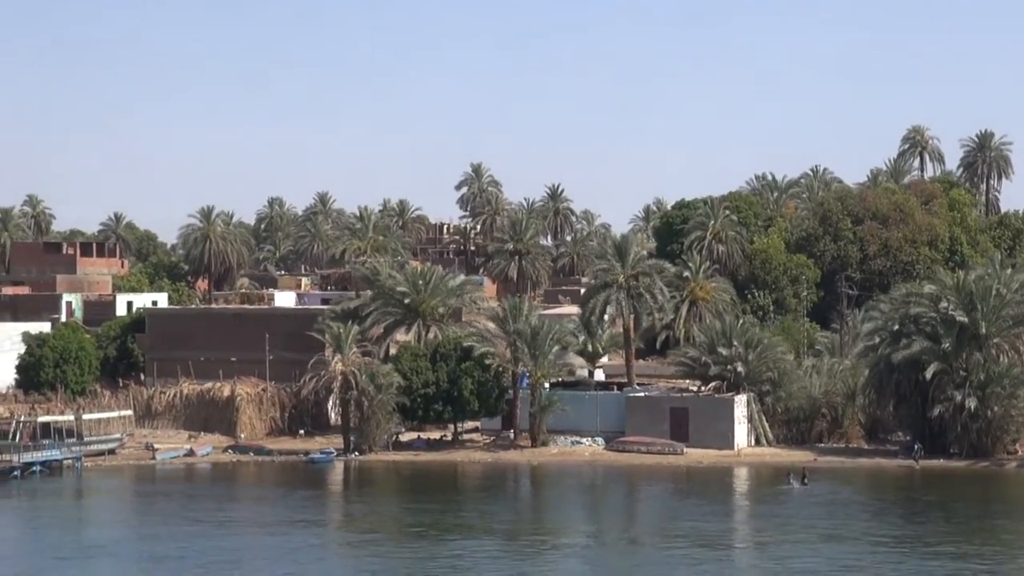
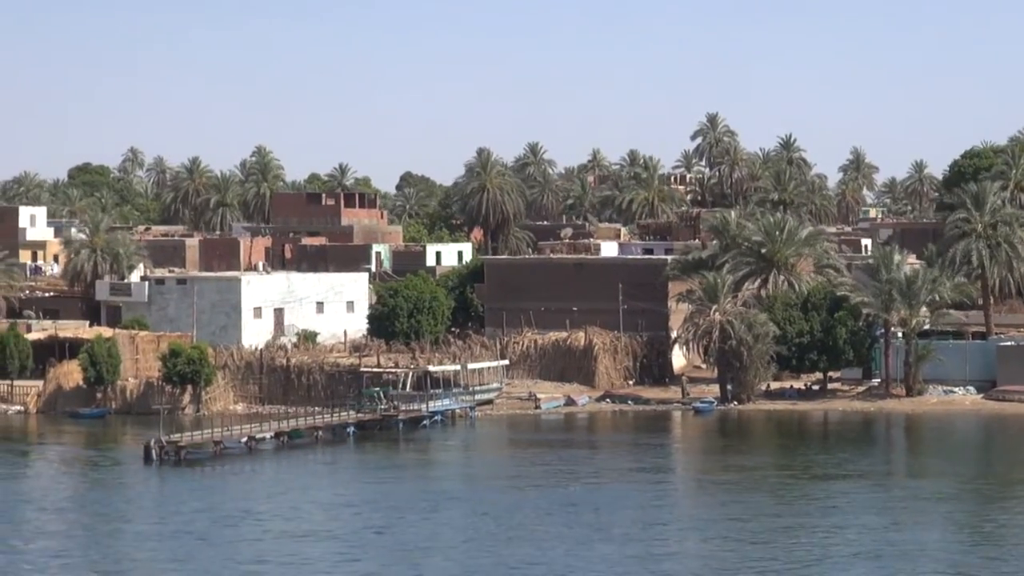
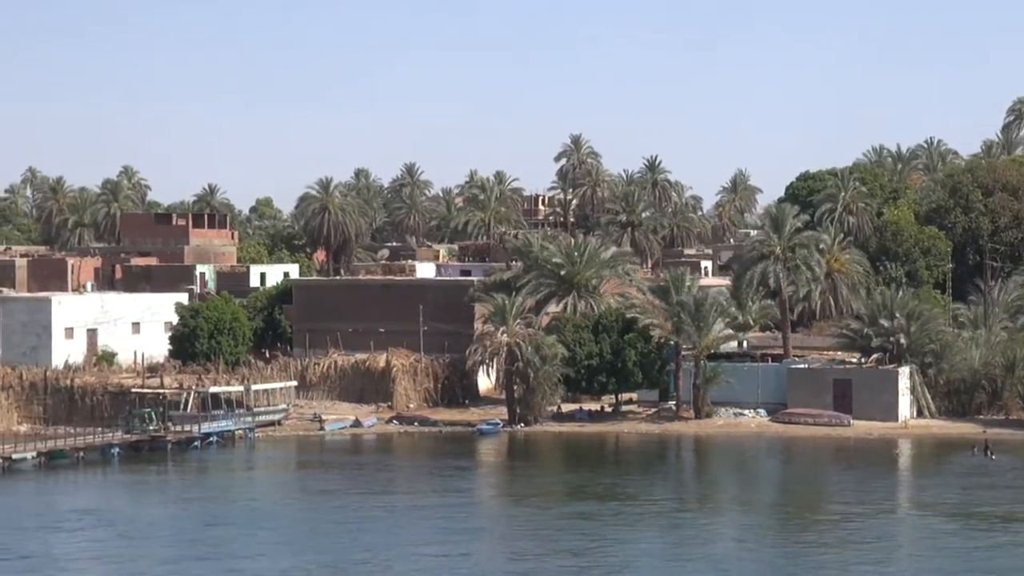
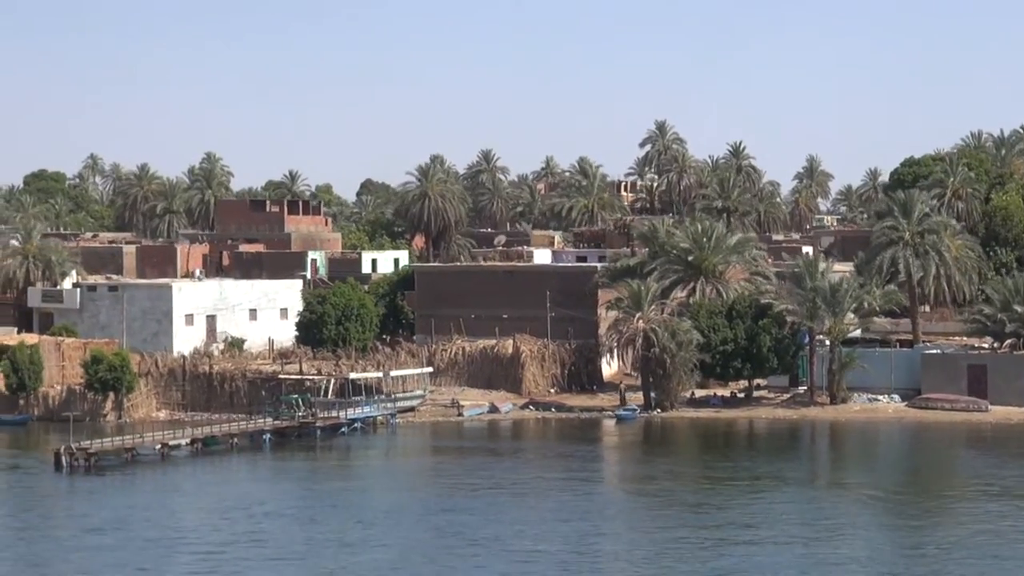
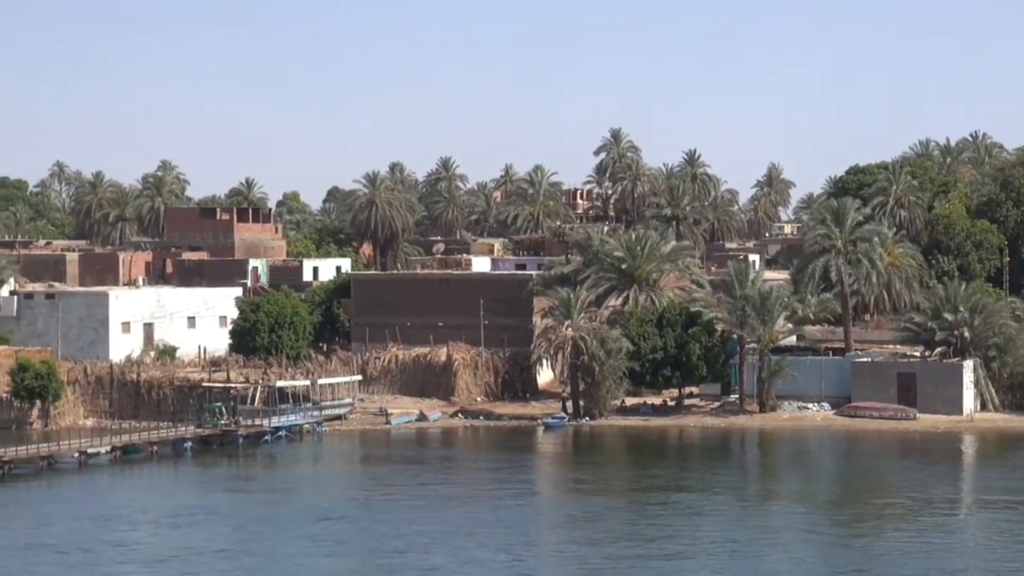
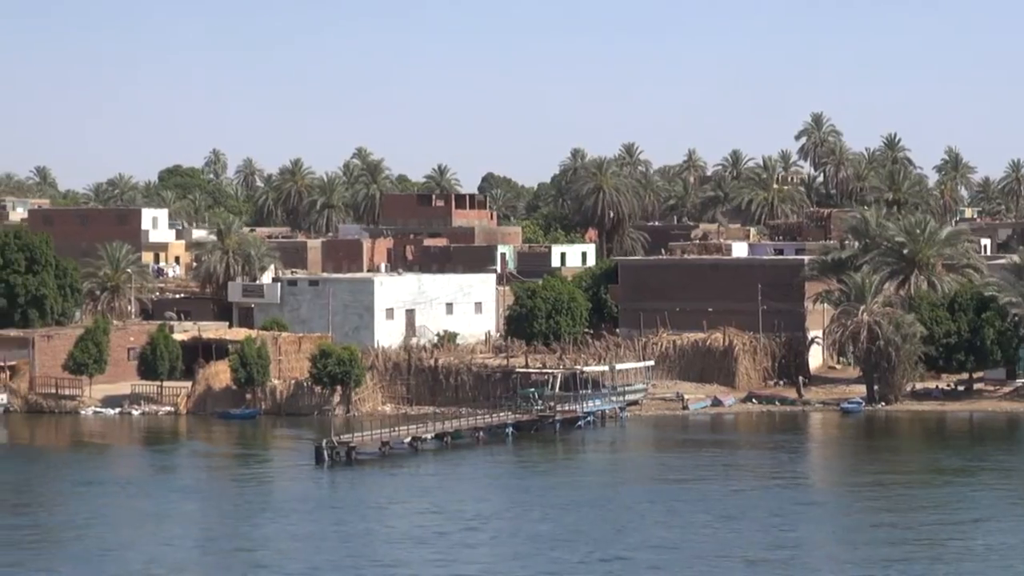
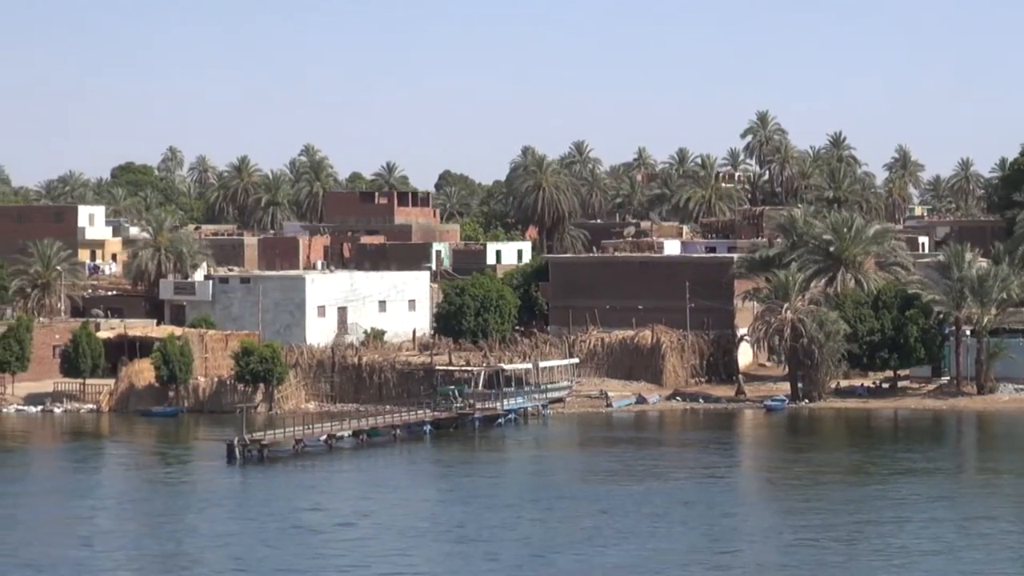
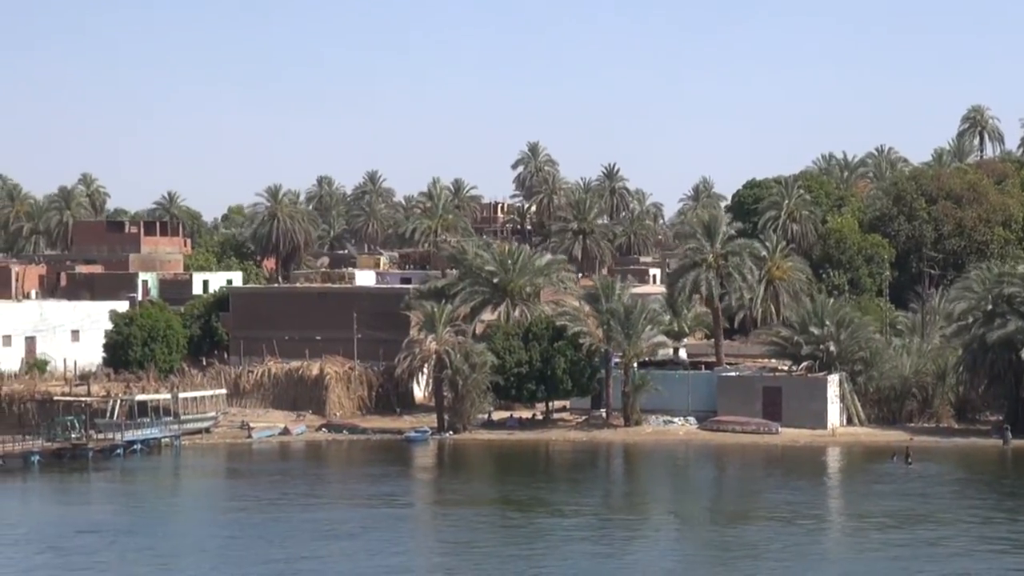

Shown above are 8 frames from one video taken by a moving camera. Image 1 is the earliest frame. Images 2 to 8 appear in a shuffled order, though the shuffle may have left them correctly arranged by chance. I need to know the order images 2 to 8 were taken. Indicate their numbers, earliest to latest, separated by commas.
8, 3, 5, 4, 2, 7, 6
